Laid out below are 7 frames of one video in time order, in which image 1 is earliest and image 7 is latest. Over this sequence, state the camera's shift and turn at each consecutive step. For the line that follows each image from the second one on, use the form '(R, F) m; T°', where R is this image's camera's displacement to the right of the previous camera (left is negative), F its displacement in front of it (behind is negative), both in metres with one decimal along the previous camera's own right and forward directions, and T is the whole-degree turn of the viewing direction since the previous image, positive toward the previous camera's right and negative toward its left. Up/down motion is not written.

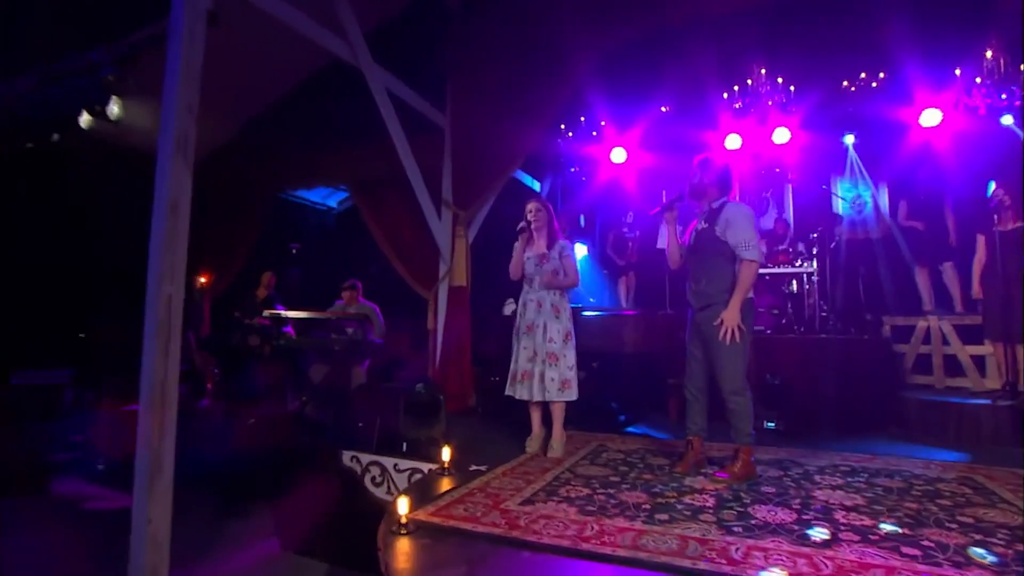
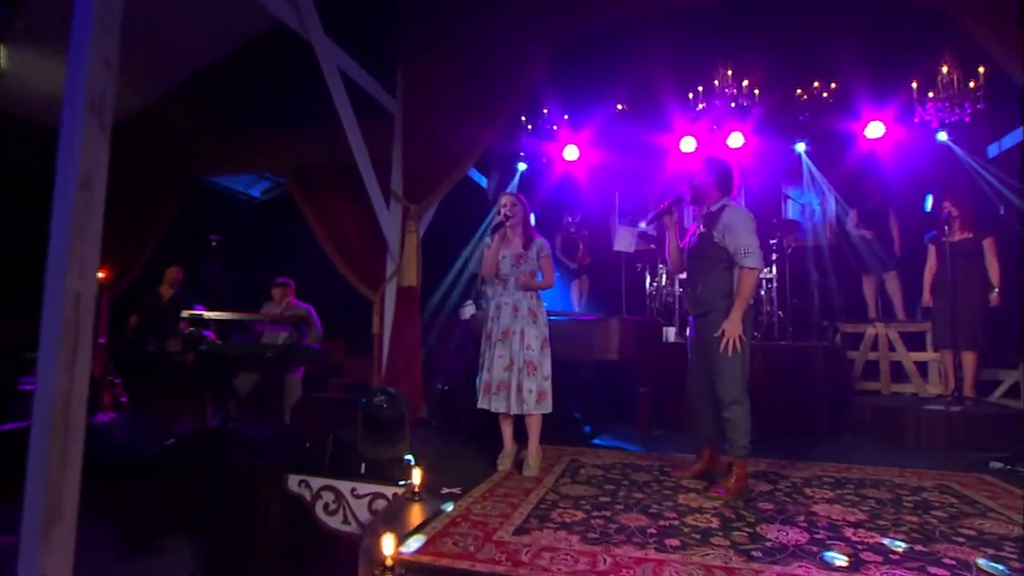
(-0.4, +0.4) m; +8°
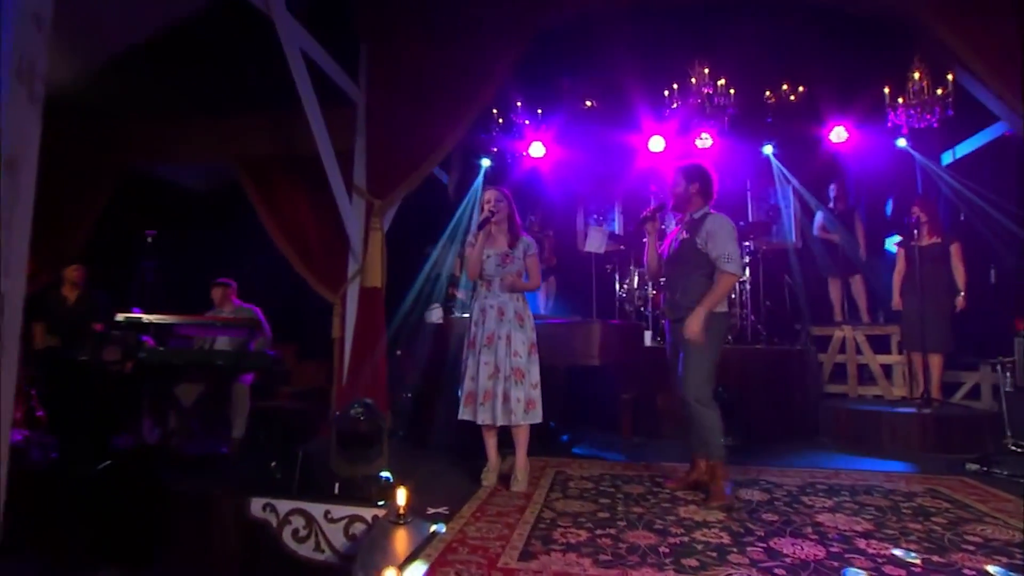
(-0.3, +0.3) m; +6°
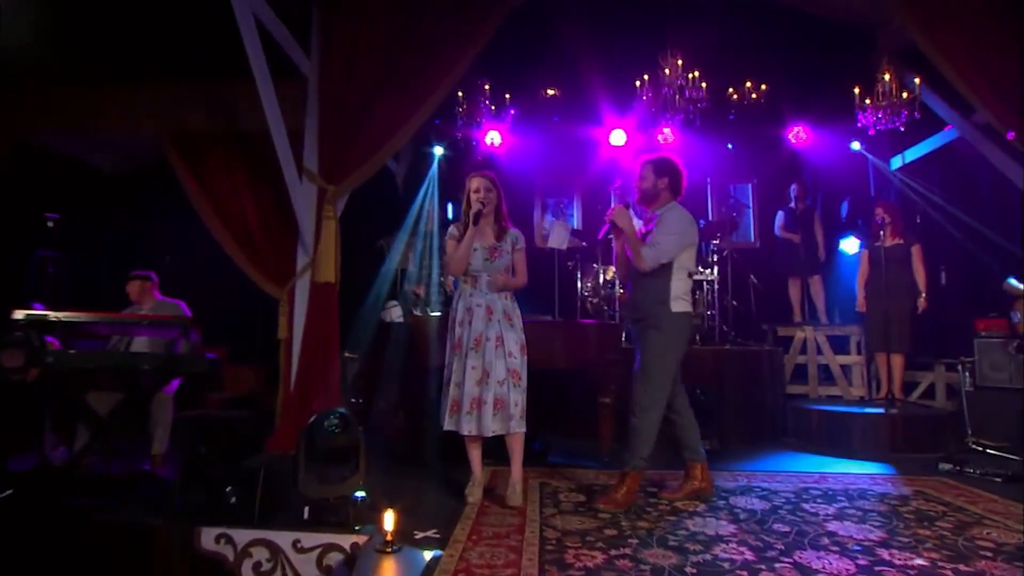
(-0.3, +0.3) m; +7°
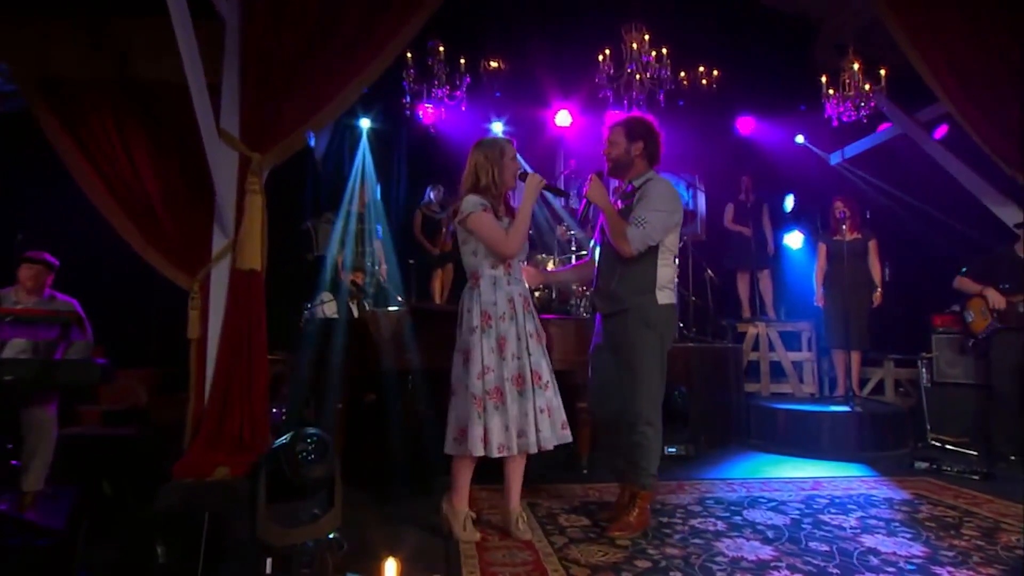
(-0.4, +0.5) m; +10°
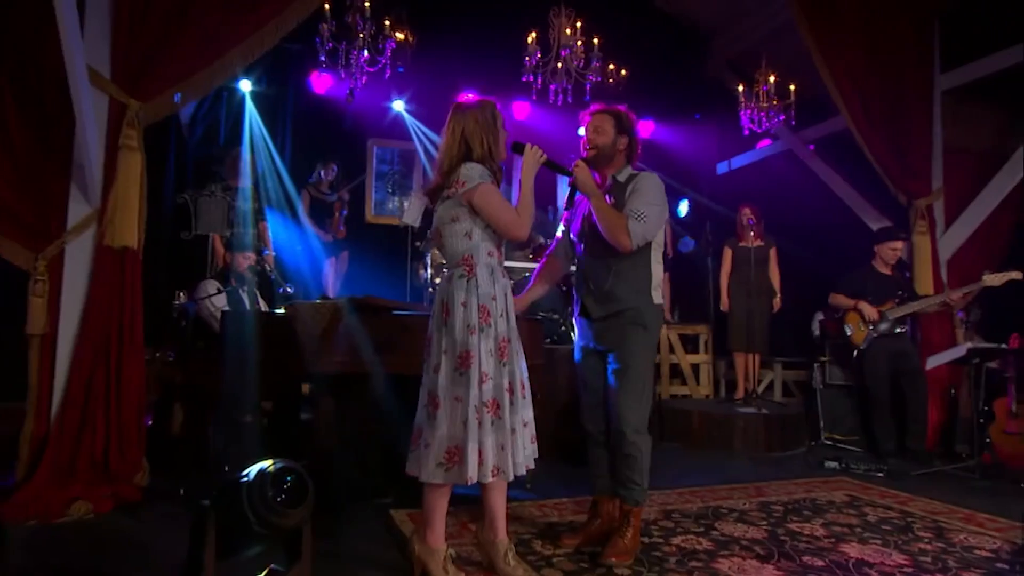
(-0.5, +0.5) m; +15°
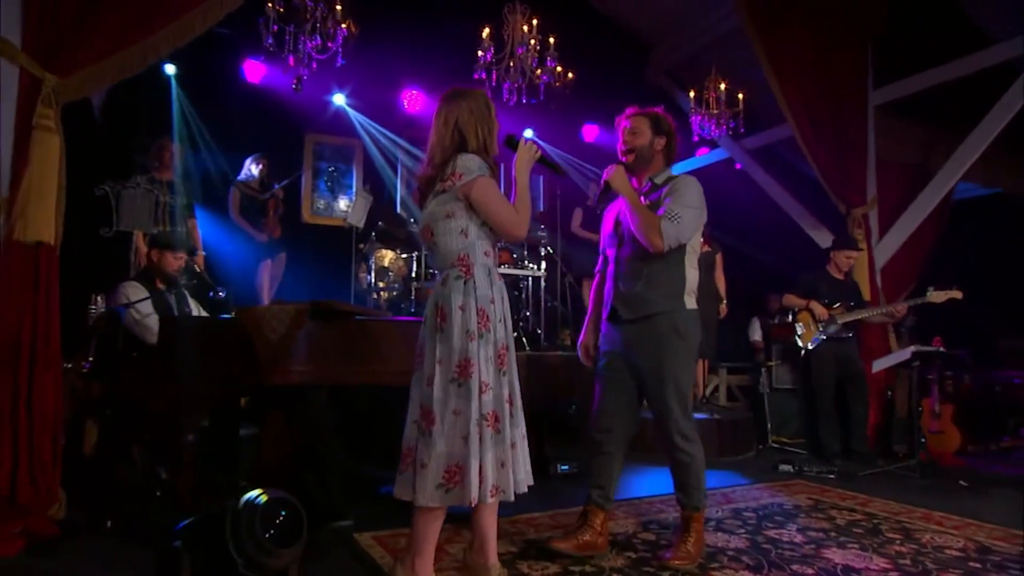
(-0.2, +0.2) m; +7°
